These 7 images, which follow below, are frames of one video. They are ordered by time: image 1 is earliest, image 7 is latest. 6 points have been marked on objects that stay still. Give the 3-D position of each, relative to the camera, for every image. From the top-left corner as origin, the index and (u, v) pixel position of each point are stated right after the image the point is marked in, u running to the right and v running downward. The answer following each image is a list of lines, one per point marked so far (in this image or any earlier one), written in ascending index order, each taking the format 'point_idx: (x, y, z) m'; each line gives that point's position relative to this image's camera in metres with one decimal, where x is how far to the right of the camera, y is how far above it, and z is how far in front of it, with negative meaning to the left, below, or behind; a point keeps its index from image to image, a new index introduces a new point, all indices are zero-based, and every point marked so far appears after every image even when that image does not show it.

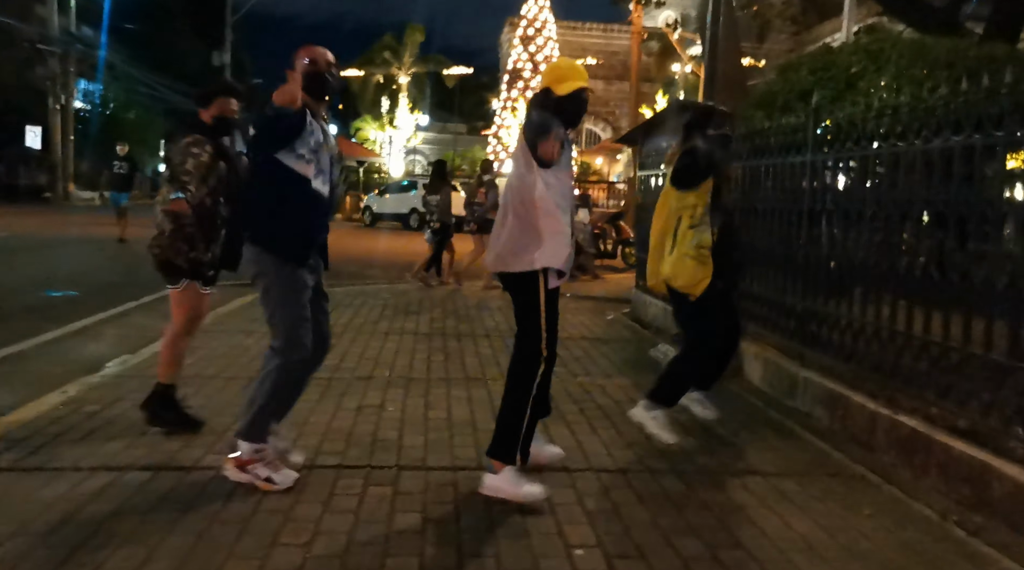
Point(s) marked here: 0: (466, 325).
0: (-0.5, -0.5, +9.9) m
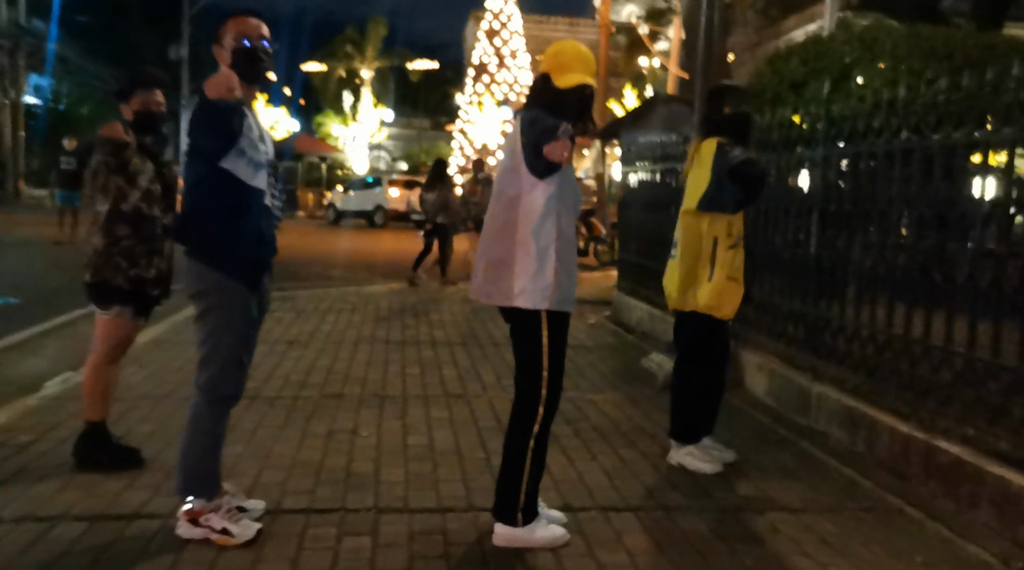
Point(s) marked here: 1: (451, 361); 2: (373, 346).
0: (-0.7, -0.5, +9.3) m
1: (-0.5, -0.7, +7.7) m
2: (-1.3, -0.6, +8.4) m
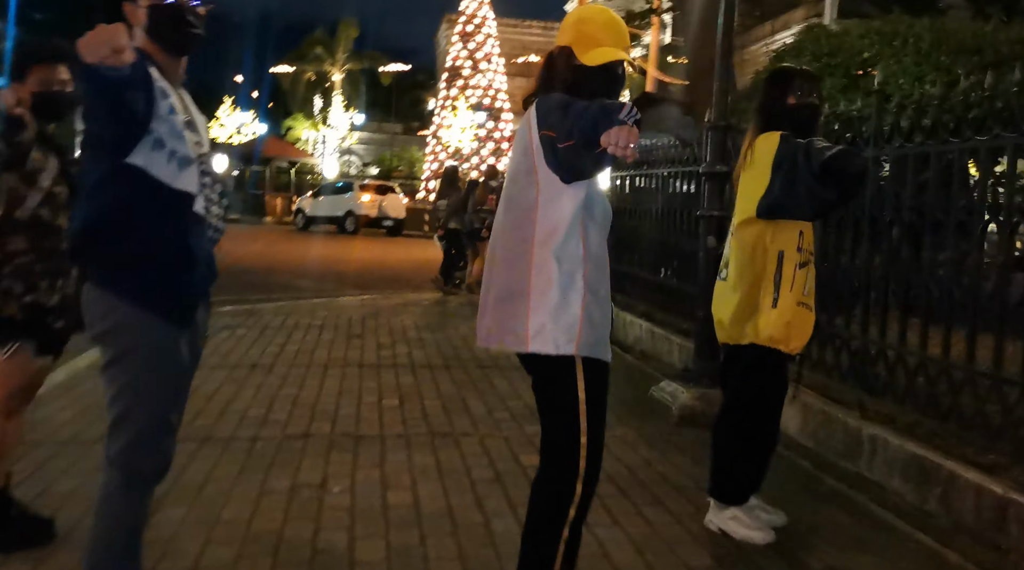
0: (-0.8, -0.7, +8.4) m
1: (-0.6, -0.8, +6.8) m
2: (-1.4, -0.7, +7.5) m
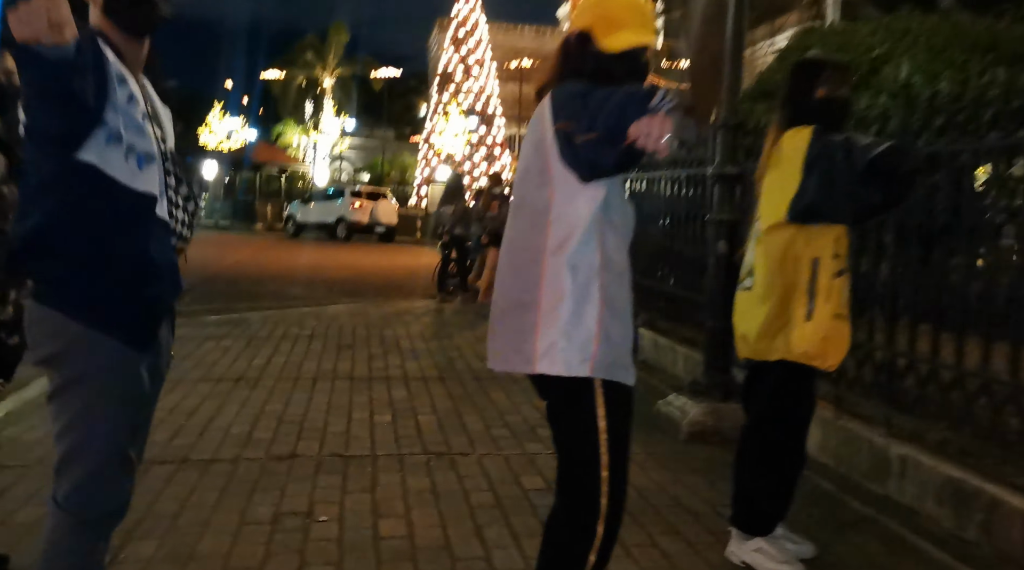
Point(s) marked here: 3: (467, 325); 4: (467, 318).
0: (-0.9, -0.7, +8.0) m
1: (-0.6, -0.9, +6.5) m
2: (-1.4, -0.8, +7.1) m
3: (-0.5, -0.5, +10.8) m
4: (-0.6, -0.4, +11.4) m
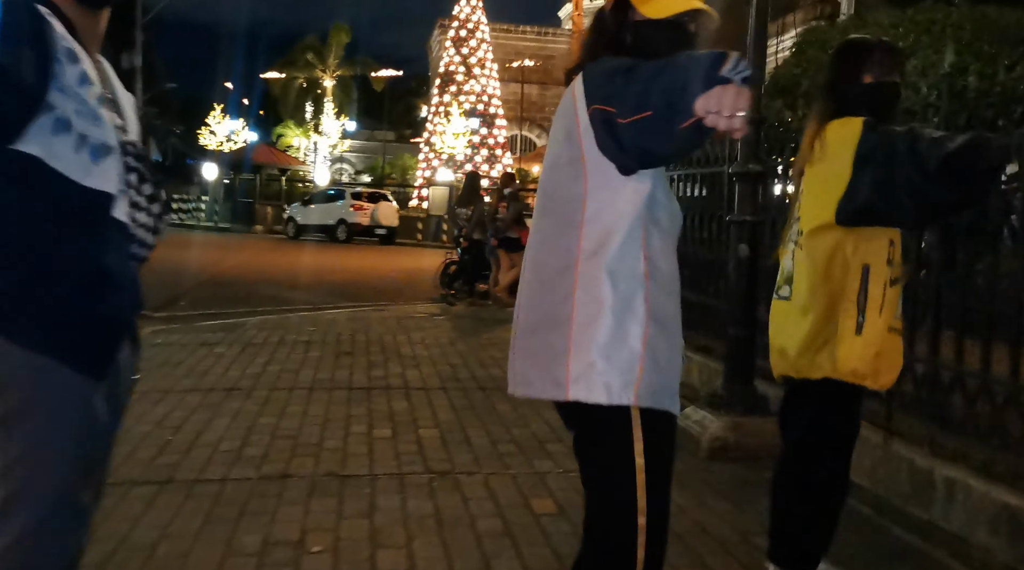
0: (-0.8, -0.8, +7.7) m
1: (-0.6, -0.9, +6.1) m
2: (-1.4, -0.8, +6.7) m
3: (-0.5, -0.5, +10.5) m
4: (-0.5, -0.5, +11.0) m
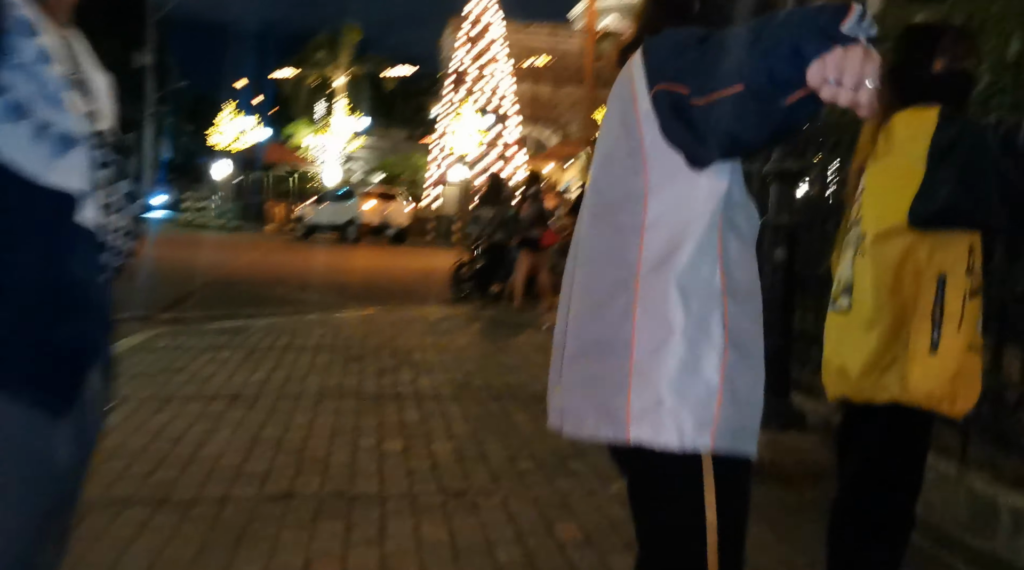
0: (-0.7, -0.8, +7.3) m
1: (-0.4, -0.9, +5.8) m
2: (-1.2, -0.9, +6.4) m
3: (-0.3, -0.6, +10.2) m
4: (-0.3, -0.5, +10.7) m
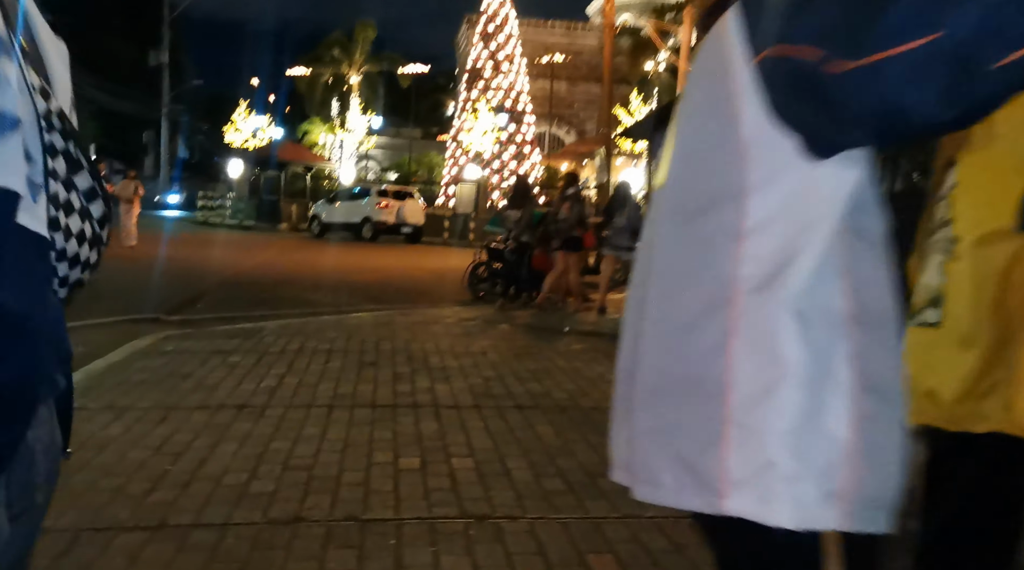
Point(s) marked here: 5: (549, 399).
0: (-0.5, -0.8, +7.0) m
1: (-0.3, -0.9, +5.4) m
2: (-1.1, -0.9, +6.1) m
3: (-0.1, -0.6, +9.8) m
4: (-0.1, -0.5, +10.4) m
5: (+0.3, -0.9, +6.8) m
